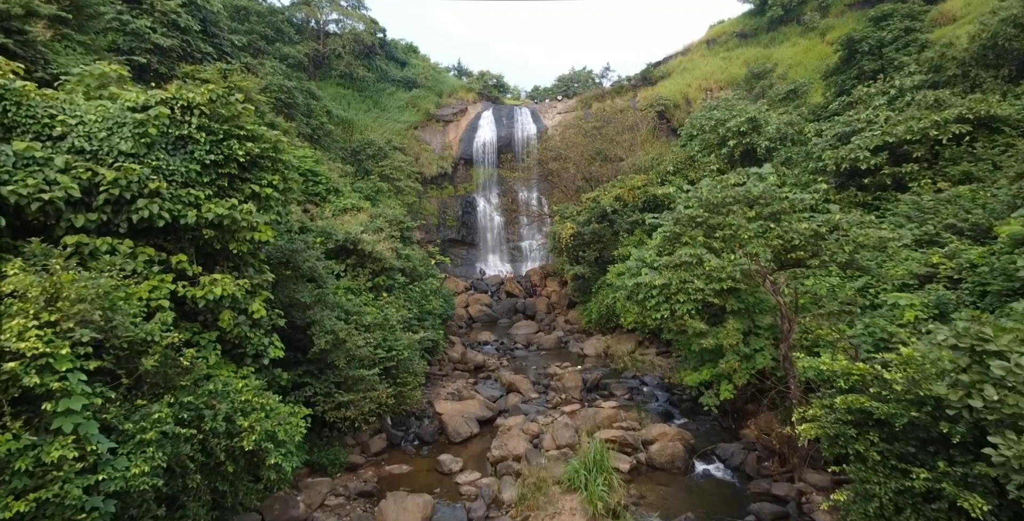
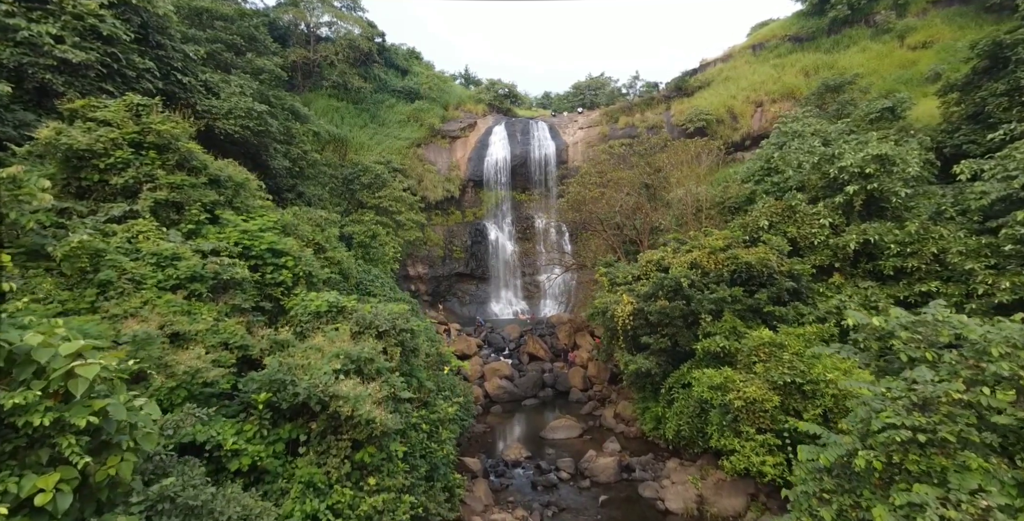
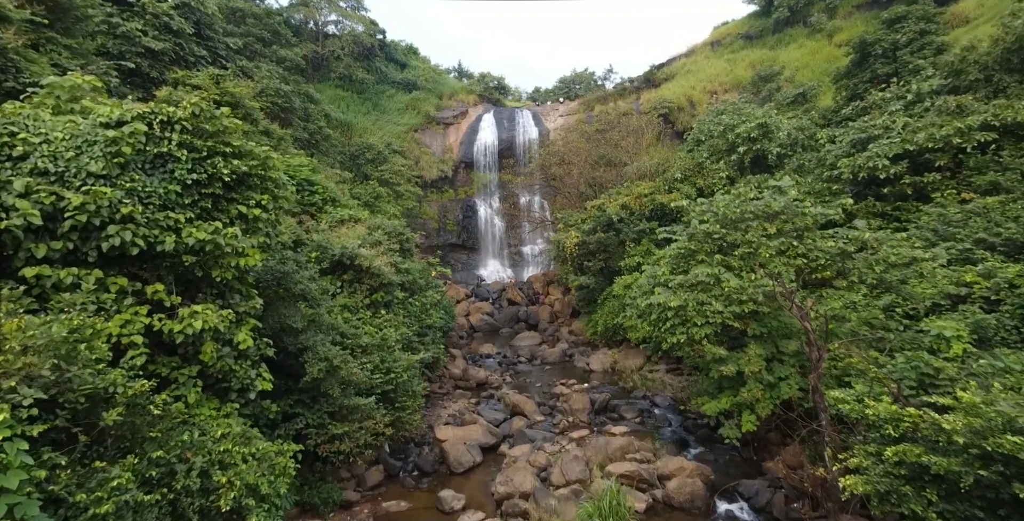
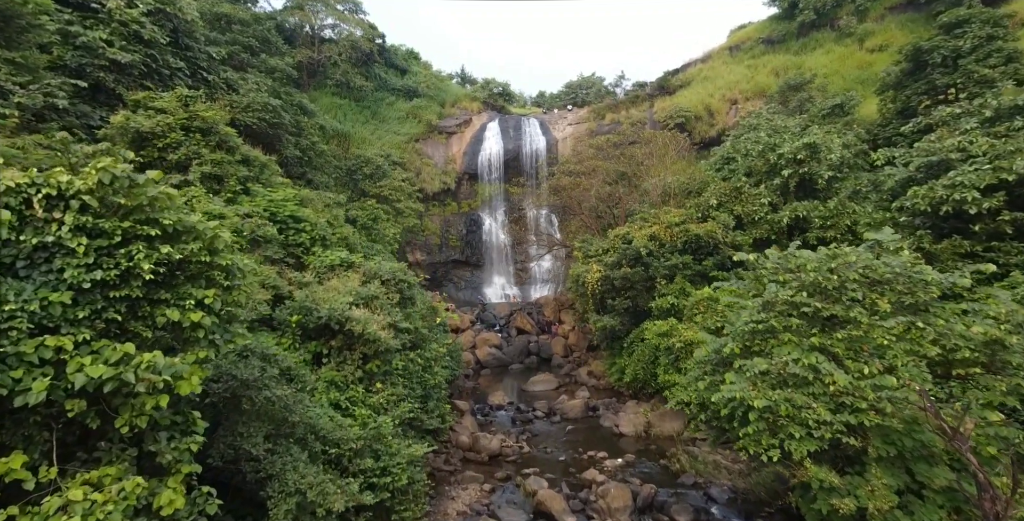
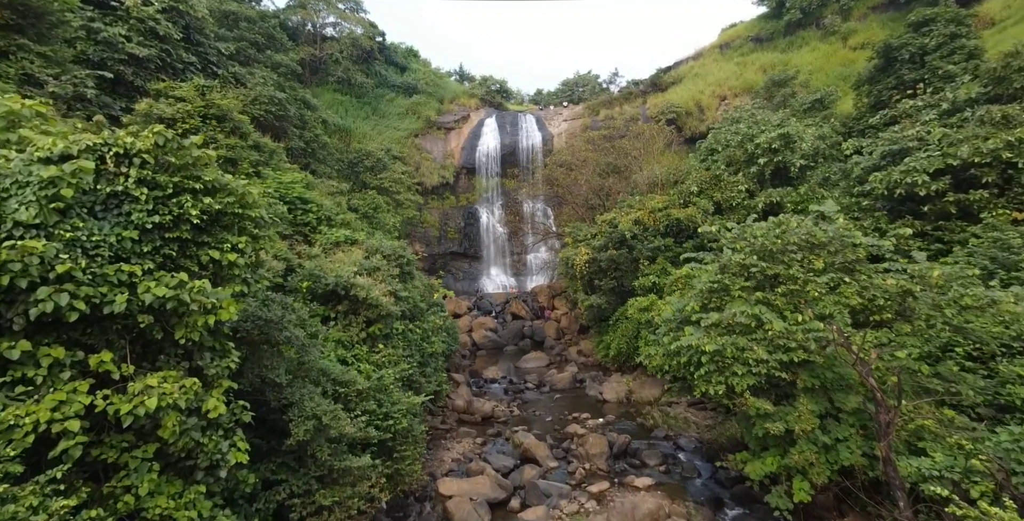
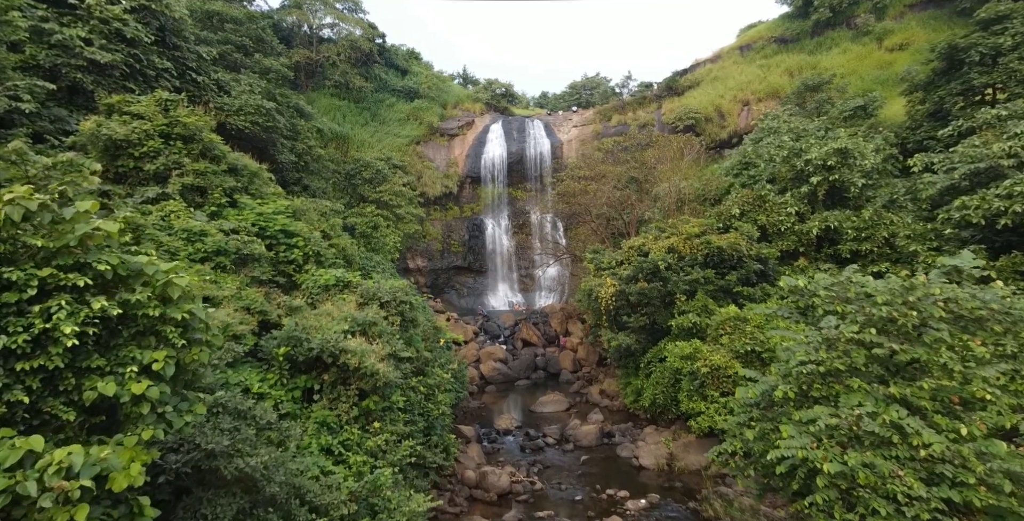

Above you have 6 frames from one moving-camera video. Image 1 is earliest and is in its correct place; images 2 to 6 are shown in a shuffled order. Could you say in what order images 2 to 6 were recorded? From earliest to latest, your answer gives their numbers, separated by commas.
3, 5, 4, 6, 2
